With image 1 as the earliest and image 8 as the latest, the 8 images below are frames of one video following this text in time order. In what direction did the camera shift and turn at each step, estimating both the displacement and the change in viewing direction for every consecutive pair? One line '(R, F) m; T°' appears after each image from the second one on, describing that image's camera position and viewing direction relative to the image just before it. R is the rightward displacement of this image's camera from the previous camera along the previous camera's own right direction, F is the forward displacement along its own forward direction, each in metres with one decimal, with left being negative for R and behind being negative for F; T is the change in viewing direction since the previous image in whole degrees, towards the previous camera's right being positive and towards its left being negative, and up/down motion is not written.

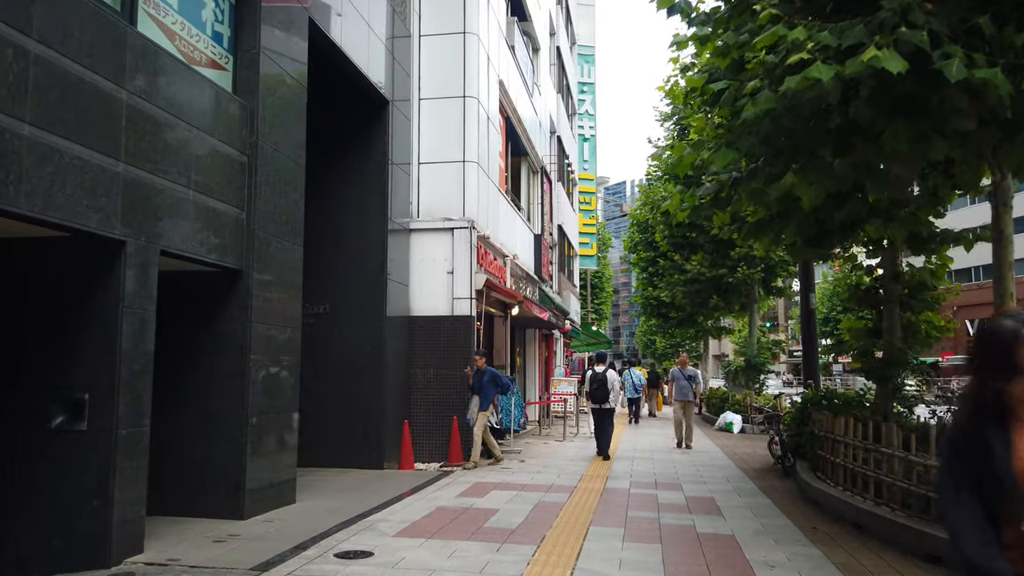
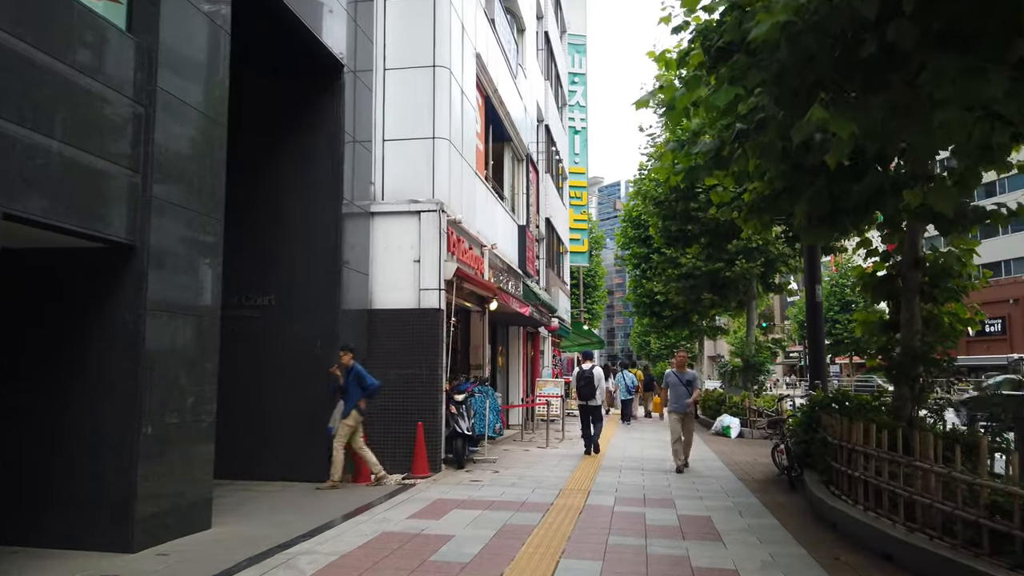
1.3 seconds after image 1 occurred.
(+0.3, +1.2) m; 0°
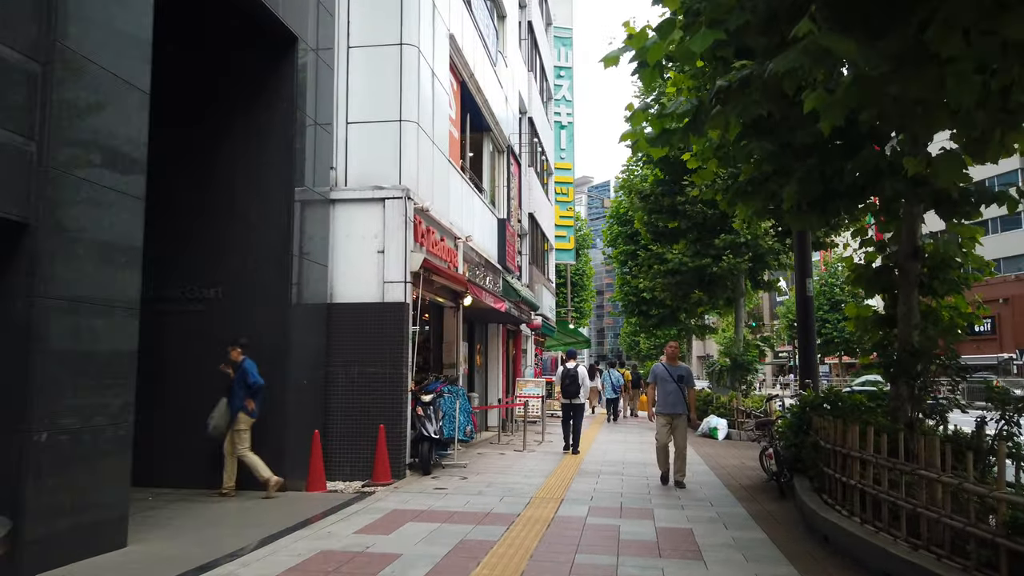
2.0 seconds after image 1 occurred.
(+0.3, +0.7) m; +1°
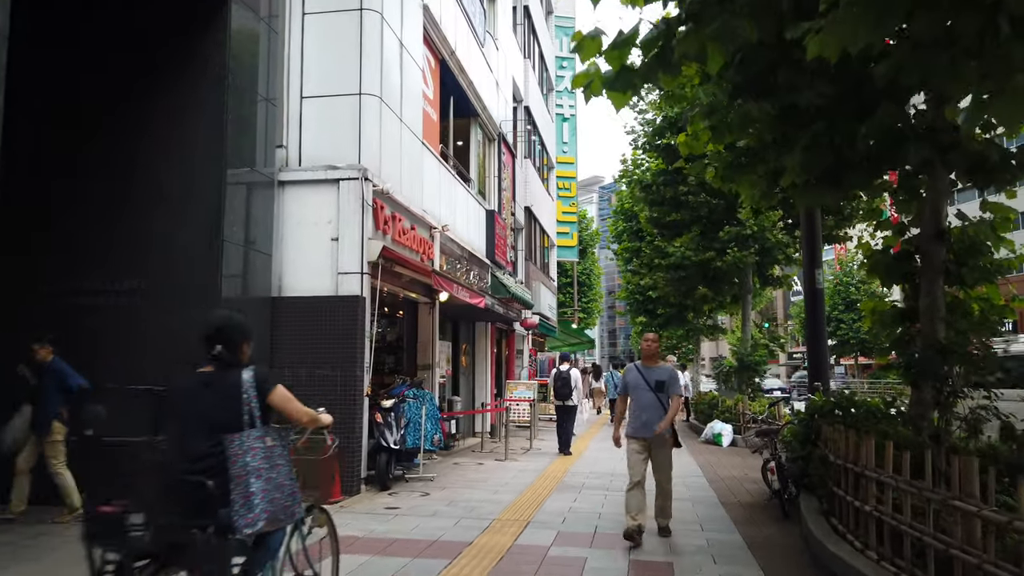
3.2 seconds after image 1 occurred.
(+0.5, +1.1) m; -1°
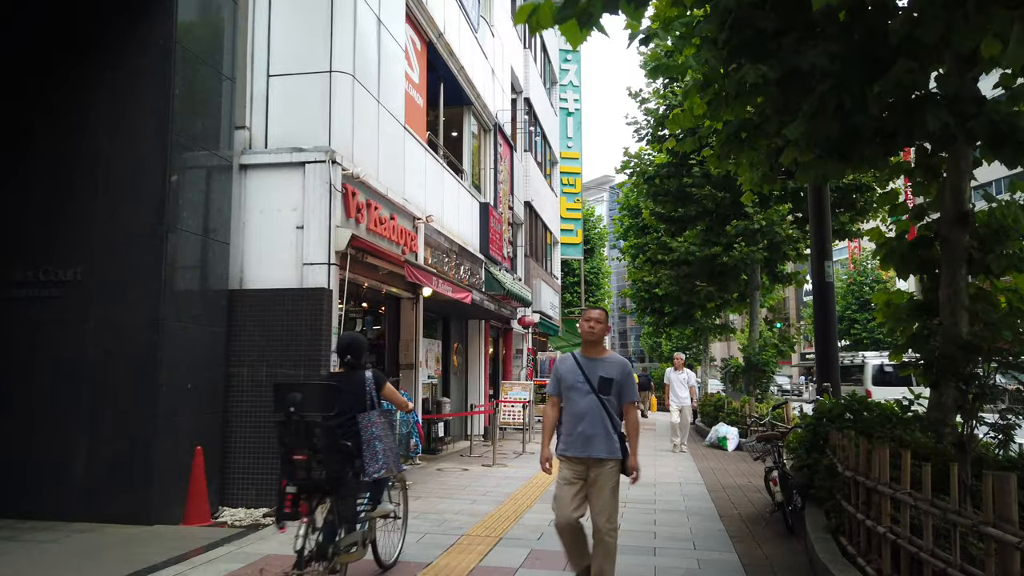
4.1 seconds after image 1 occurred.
(+0.3, +0.7) m; -1°
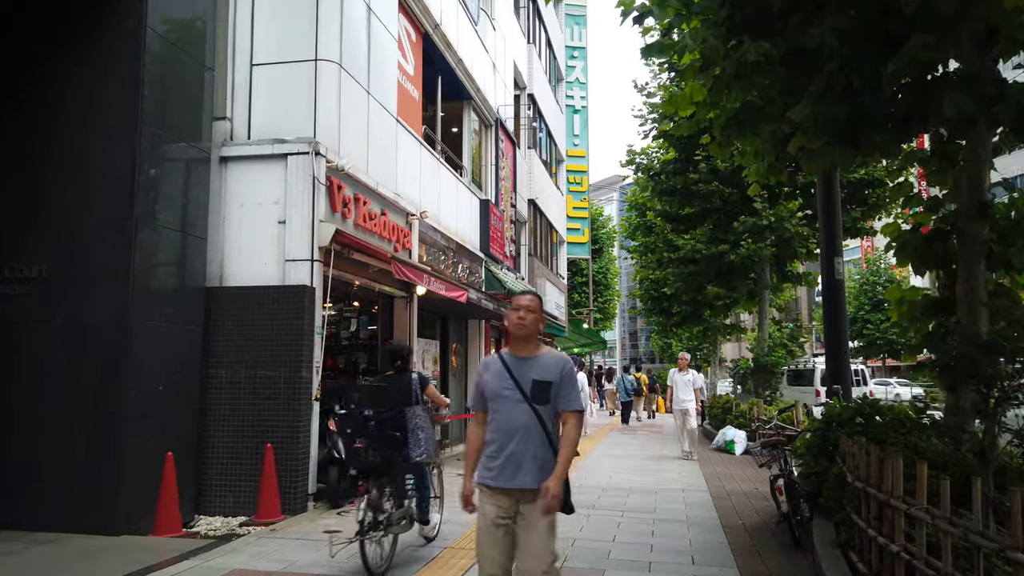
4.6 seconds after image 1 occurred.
(+0.2, +0.4) m; -1°
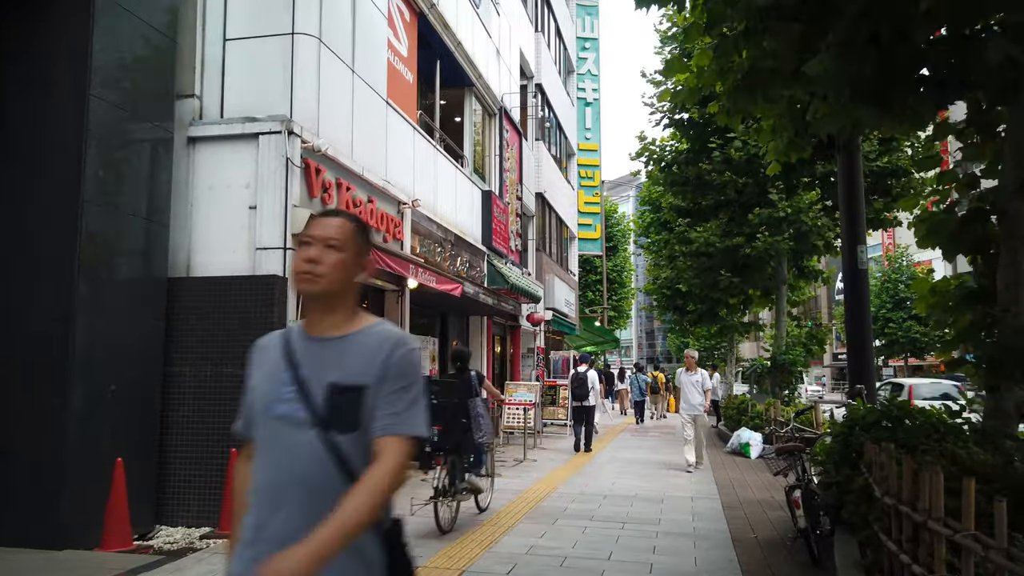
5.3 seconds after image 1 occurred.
(+0.2, +0.7) m; -1°
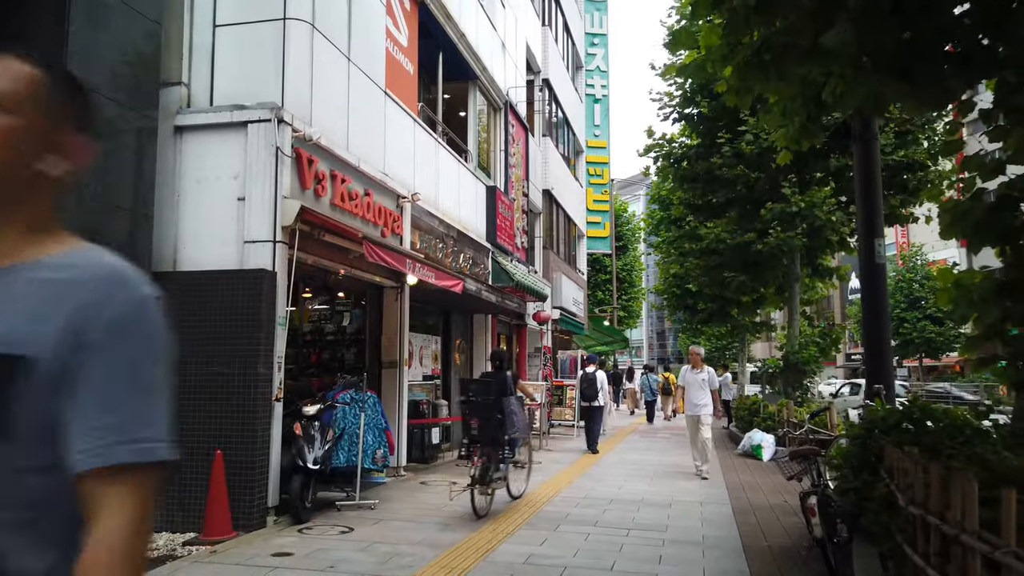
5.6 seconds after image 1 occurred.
(+0.1, +0.3) m; -1°
